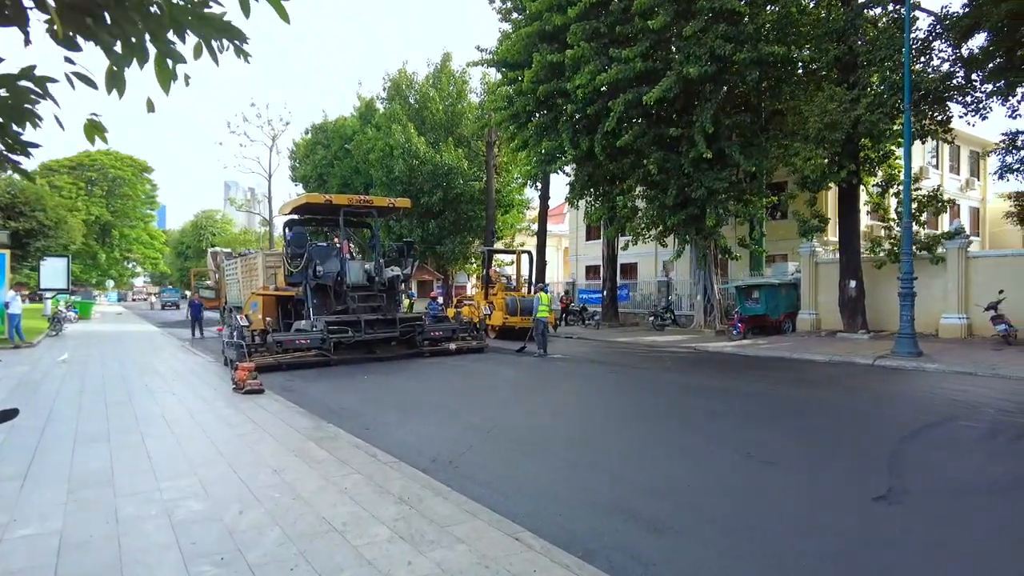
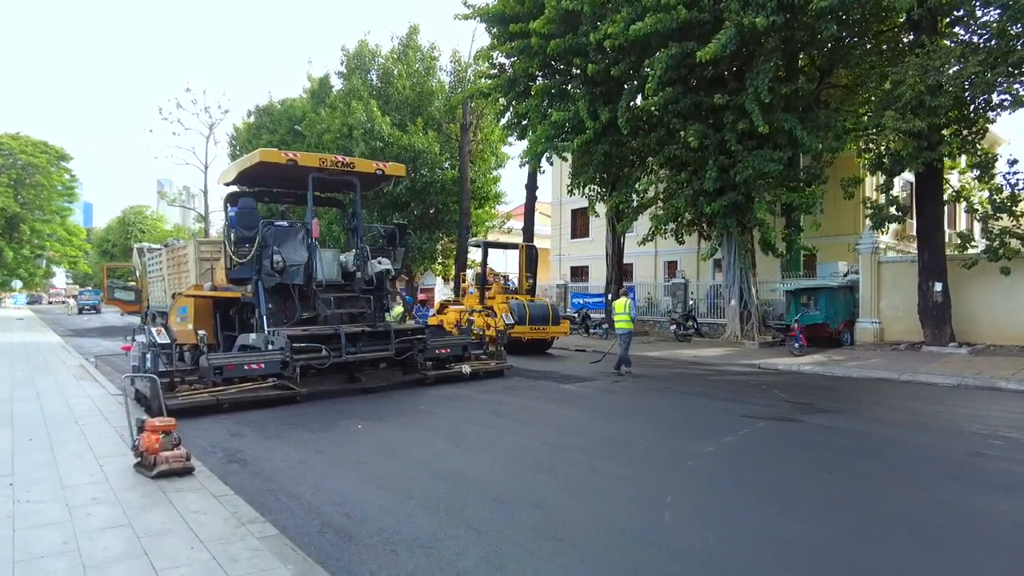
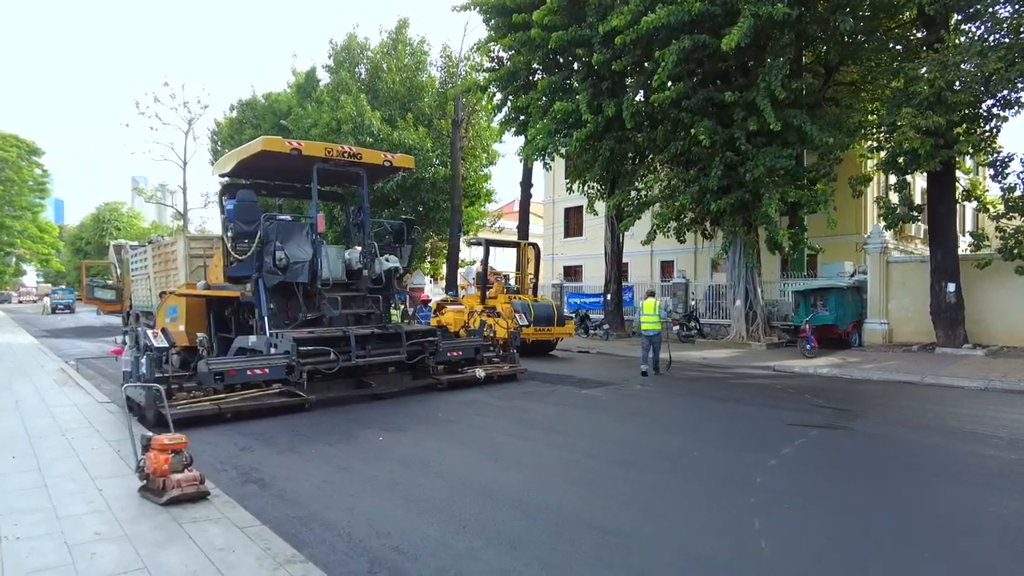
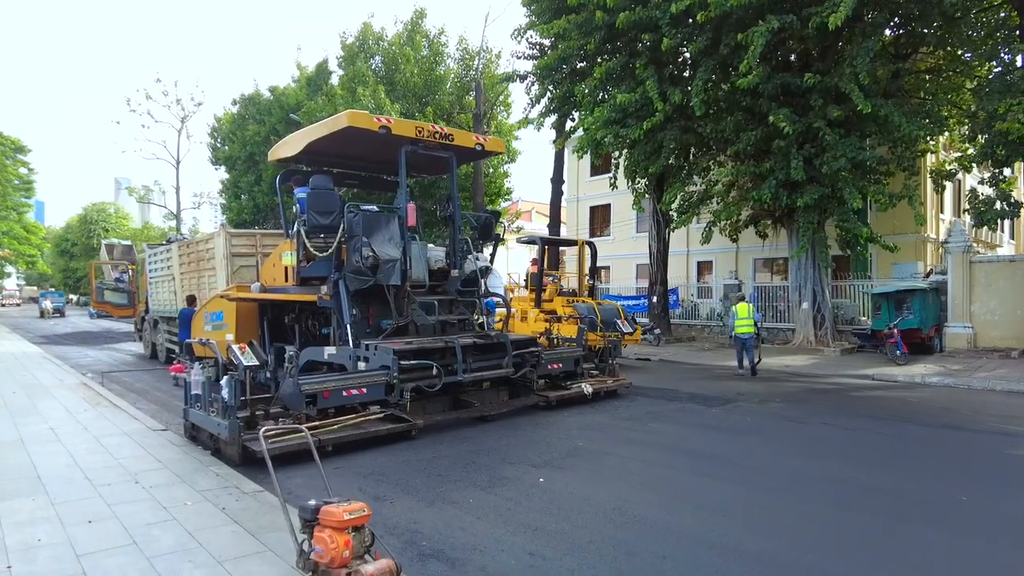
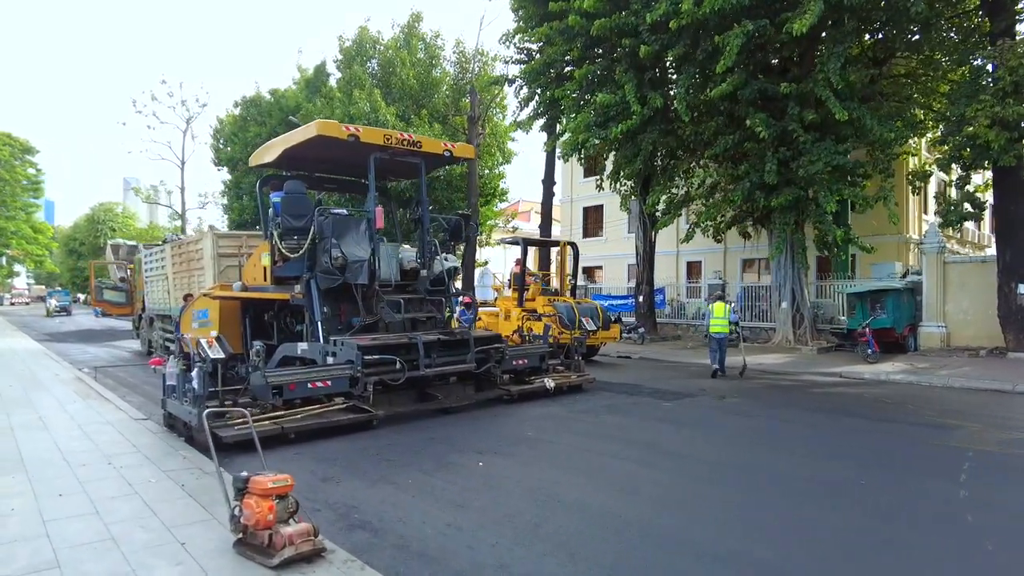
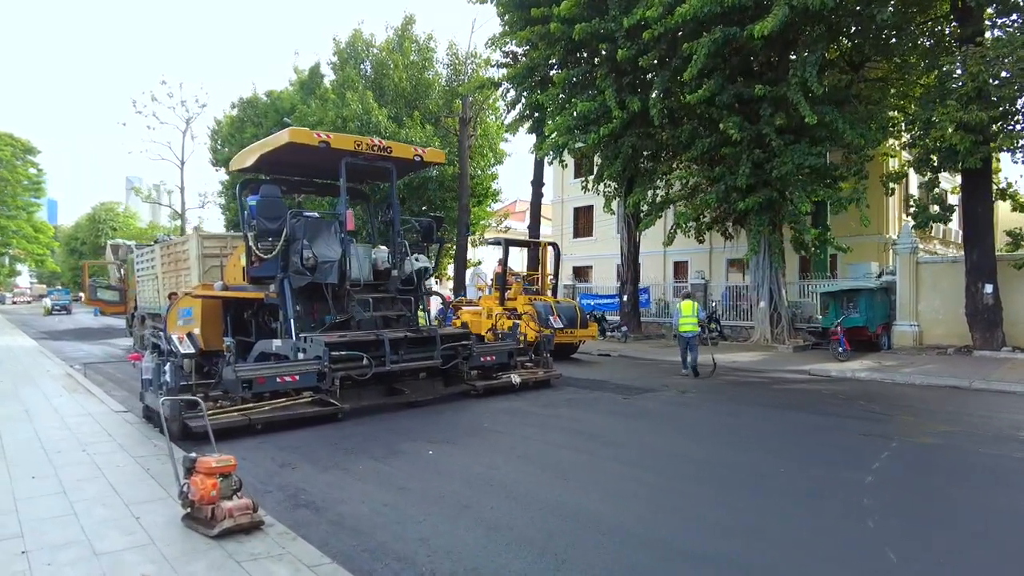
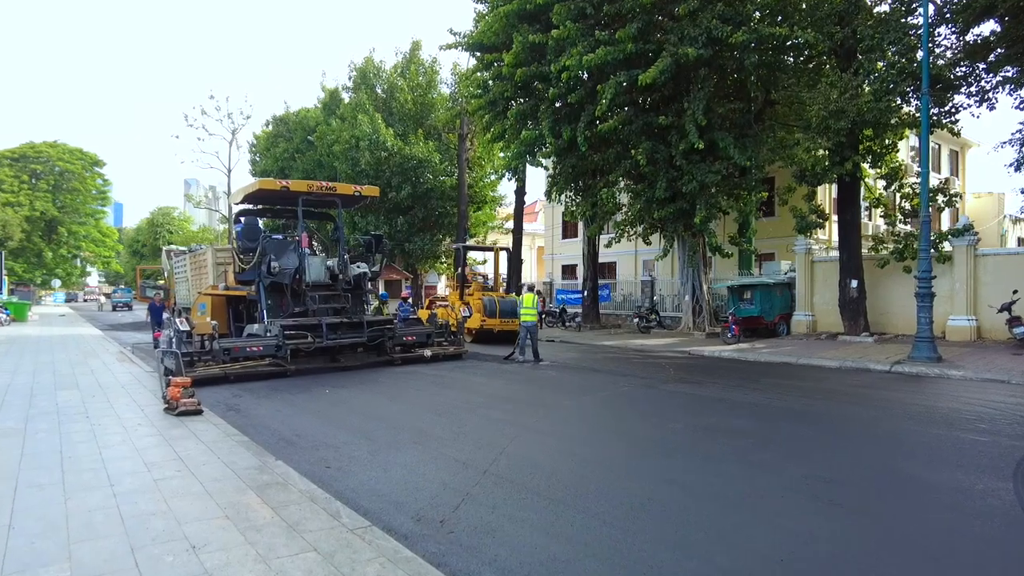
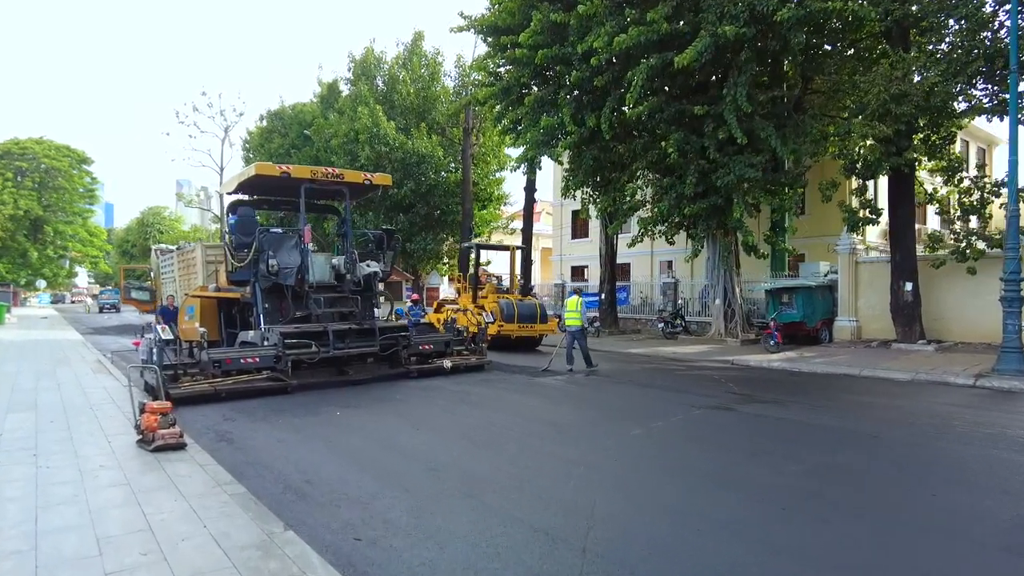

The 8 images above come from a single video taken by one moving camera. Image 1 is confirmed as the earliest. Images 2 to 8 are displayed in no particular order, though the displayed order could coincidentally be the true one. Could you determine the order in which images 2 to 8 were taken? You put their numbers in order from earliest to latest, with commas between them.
7, 8, 2, 3, 6, 5, 4
